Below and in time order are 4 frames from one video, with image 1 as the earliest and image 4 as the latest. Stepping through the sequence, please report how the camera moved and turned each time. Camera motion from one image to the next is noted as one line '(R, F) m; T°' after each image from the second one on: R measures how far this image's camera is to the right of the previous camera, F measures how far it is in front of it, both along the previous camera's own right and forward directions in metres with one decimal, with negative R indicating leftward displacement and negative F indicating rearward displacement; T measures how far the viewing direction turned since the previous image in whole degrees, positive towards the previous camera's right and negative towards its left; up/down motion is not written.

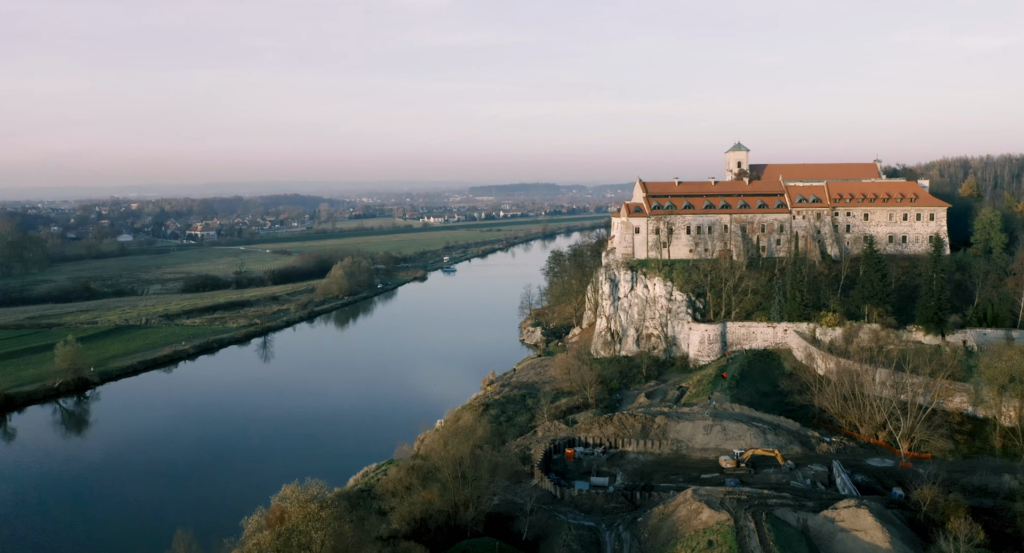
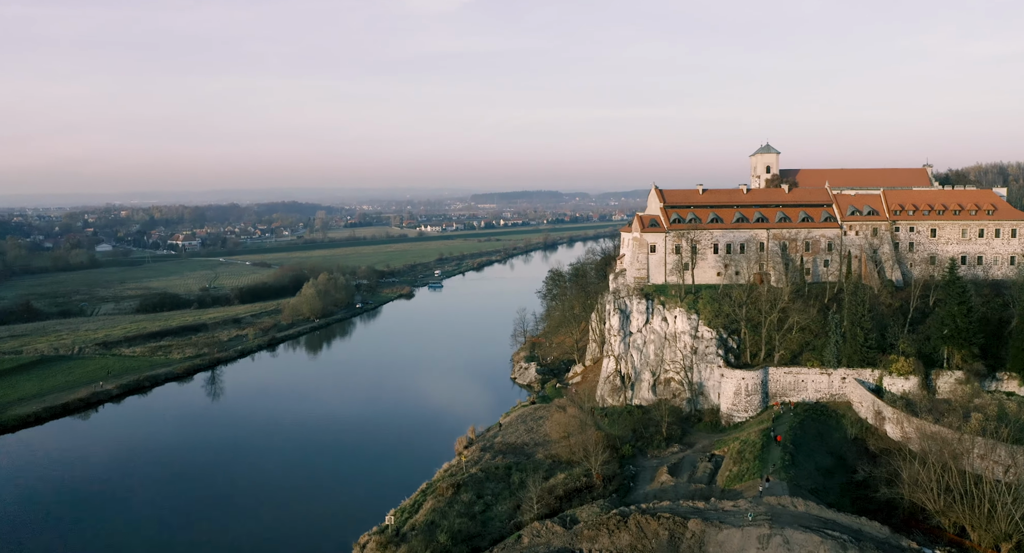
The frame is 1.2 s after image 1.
(+0.9, +10.4) m; 0°
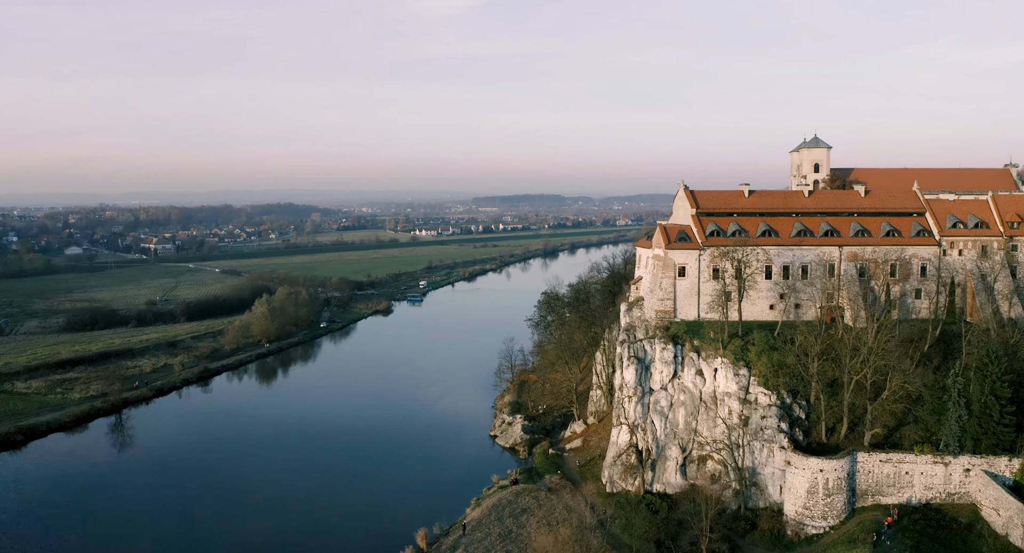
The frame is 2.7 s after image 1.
(+1.1, +12.4) m; 0°
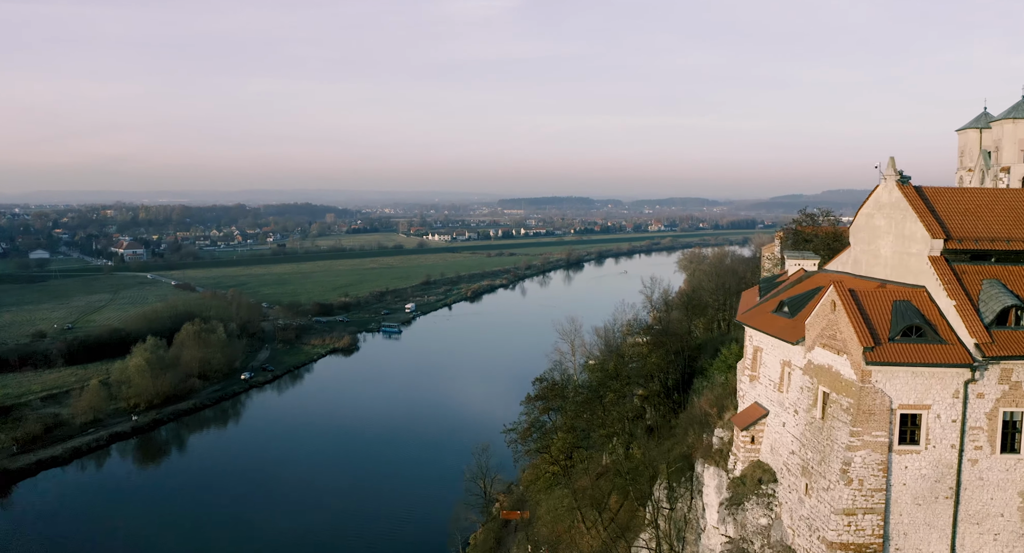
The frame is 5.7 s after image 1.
(+1.8, +21.6) m; -2°
